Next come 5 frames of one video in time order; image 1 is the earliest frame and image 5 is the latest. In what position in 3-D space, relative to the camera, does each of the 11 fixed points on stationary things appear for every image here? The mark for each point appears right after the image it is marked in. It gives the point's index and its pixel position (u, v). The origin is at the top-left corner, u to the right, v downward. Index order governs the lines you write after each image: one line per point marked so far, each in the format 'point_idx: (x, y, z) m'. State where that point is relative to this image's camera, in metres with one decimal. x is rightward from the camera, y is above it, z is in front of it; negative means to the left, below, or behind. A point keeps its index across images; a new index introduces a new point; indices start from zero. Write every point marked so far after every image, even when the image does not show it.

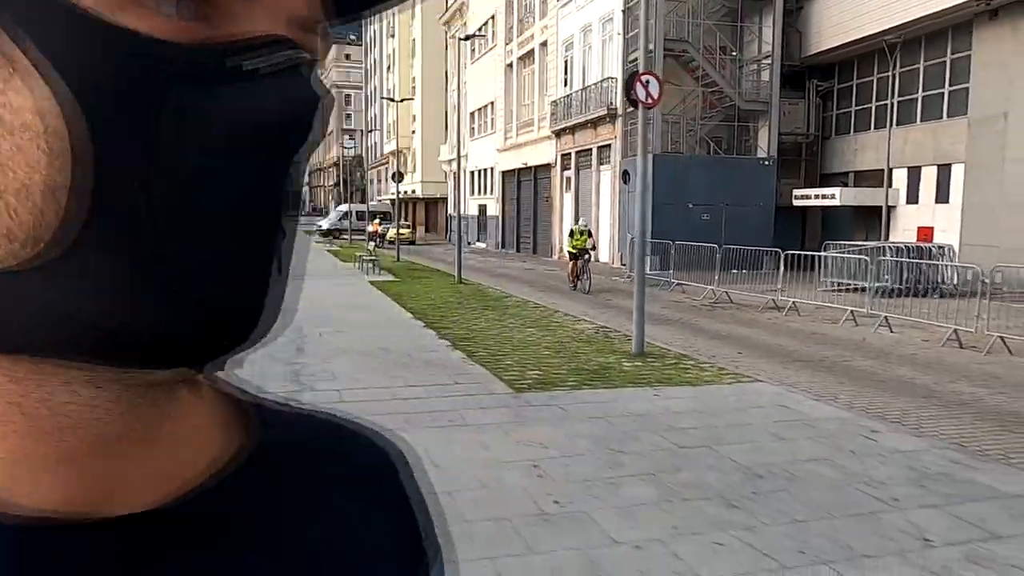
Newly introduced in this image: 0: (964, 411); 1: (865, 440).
0: (+4.6, -1.3, +7.9) m
1: (+3.0, -1.3, +6.6) m
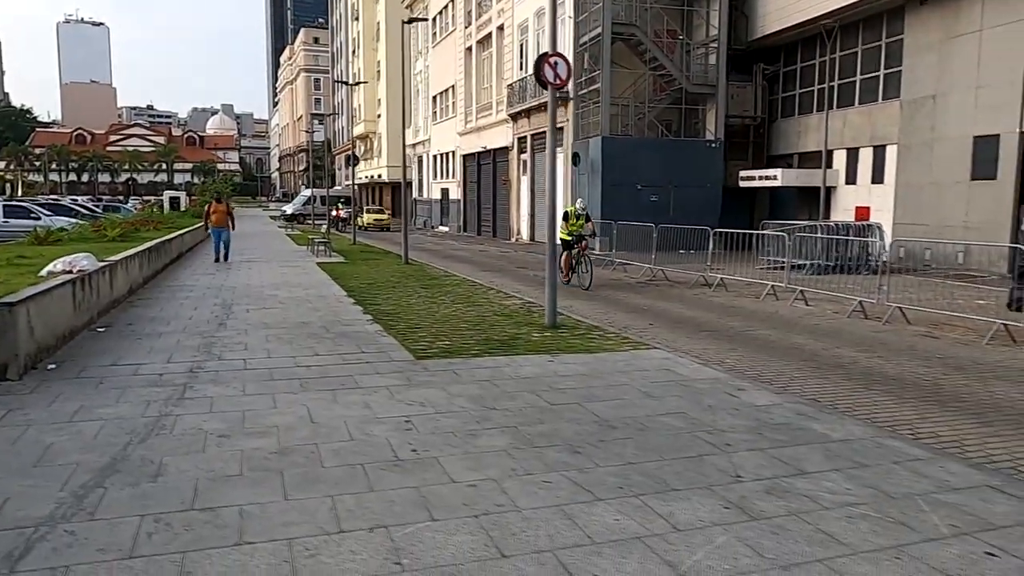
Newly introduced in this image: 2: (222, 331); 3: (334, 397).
0: (+3.6, -0.9, +8.5) m
1: (+2.0, -1.0, +7.2) m
2: (-3.8, -0.6, +9.9) m
3: (-1.6, -1.0, +6.8) m
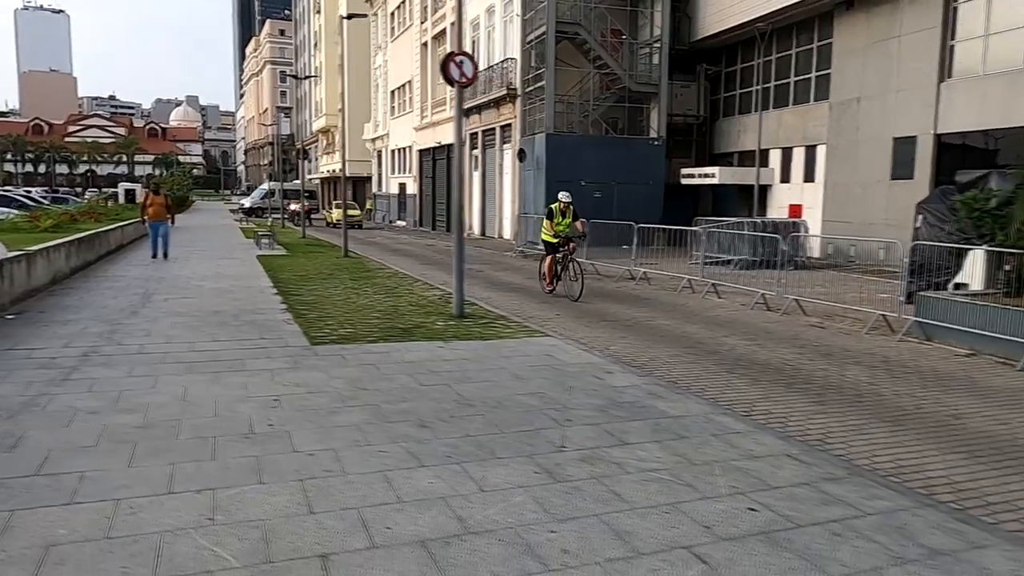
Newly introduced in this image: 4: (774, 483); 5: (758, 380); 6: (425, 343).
0: (+2.3, -0.8, +9.0) m
1: (+0.8, -0.9, +7.6) m
2: (-5.1, -0.4, +10.2) m
3: (-2.8, -0.8, +7.2) m
4: (+1.7, -1.3, +4.9) m
5: (+2.6, -1.0, +7.9) m
6: (-1.0, -0.7, +9.1) m
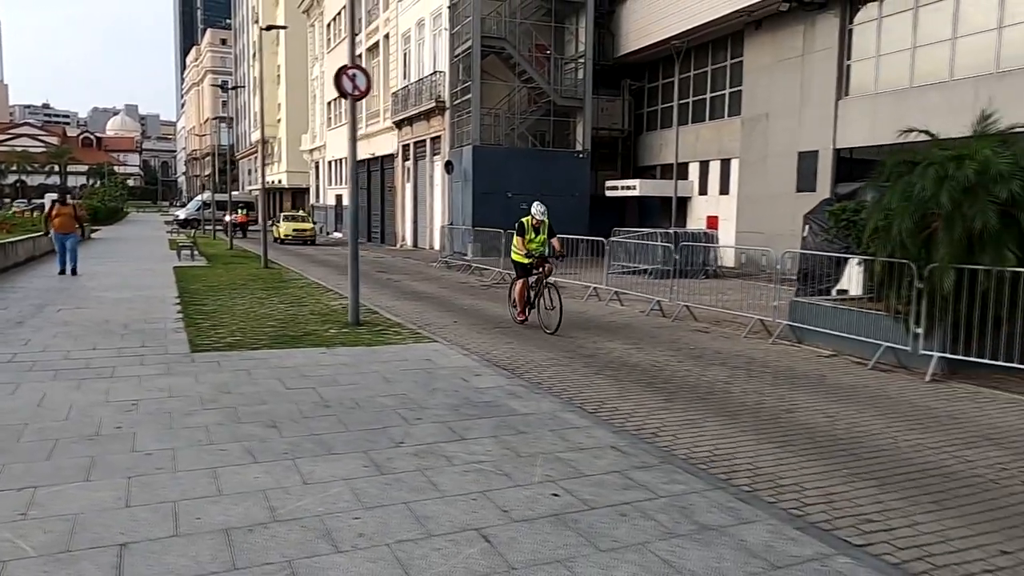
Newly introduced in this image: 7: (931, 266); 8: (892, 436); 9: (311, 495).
0: (+0.9, -0.9, +9.4) m
1: (-0.6, -1.0, +7.9) m
2: (-6.6, -0.5, +10.1) m
3: (-4.1, -0.9, +7.2) m
4: (+0.5, -1.3, +5.3) m
5: (+1.2, -1.0, +8.3) m
6: (-2.5, -0.8, +9.3) m
7: (+4.8, +0.3, +8.8) m
8: (+3.2, -1.3, +6.5) m
9: (-1.2, -1.3, +4.7) m
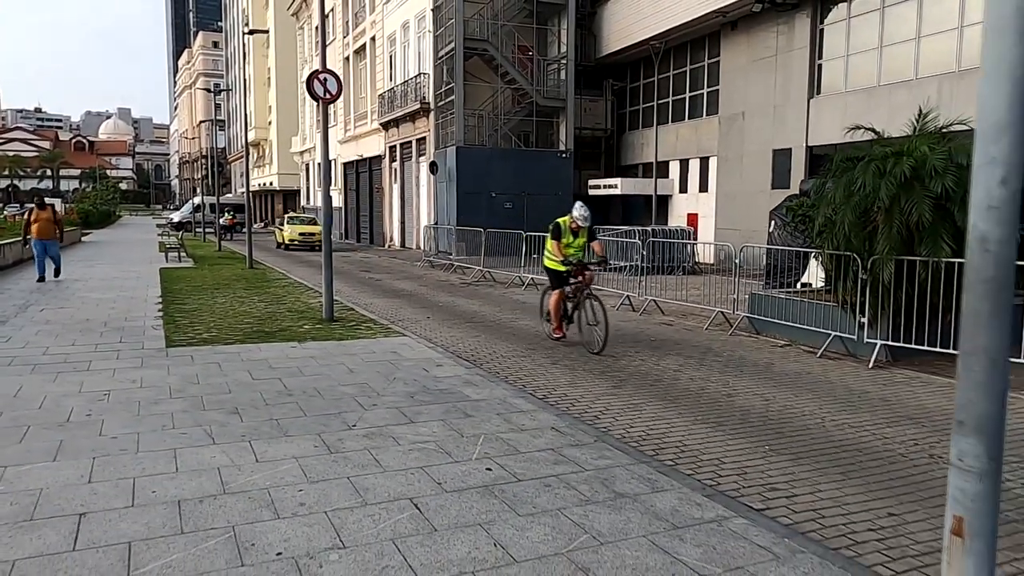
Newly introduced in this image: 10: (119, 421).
0: (+0.4, -0.8, +9.8) m
1: (-1.0, -0.9, +8.3) m
2: (-7.0, -0.5, +10.5) m
3: (-4.5, -0.9, +7.6) m
4: (+0.1, -1.2, +5.7) m
5: (+0.7, -0.9, +8.7) m
6: (-2.9, -0.7, +9.7) m
7: (+4.4, +0.4, +9.2) m
8: (+2.8, -1.2, +6.9) m
9: (-1.7, -1.2, +5.1) m
10: (-3.2, -1.1, +6.2) m
